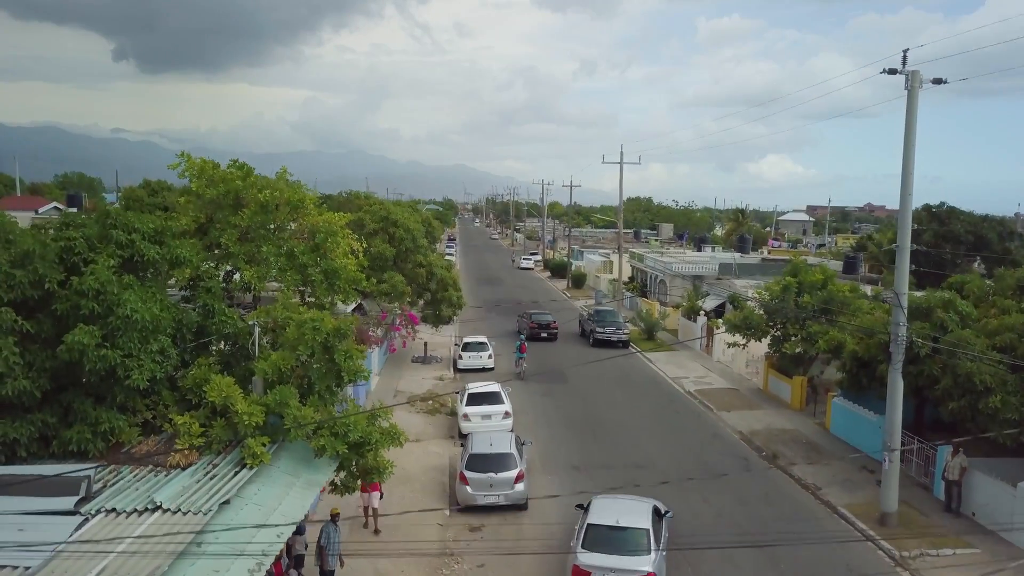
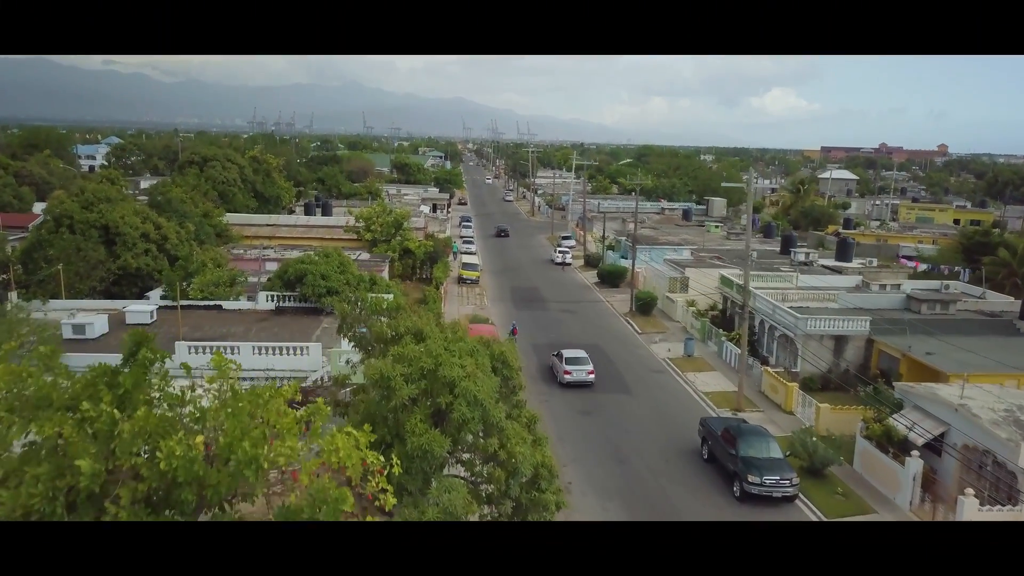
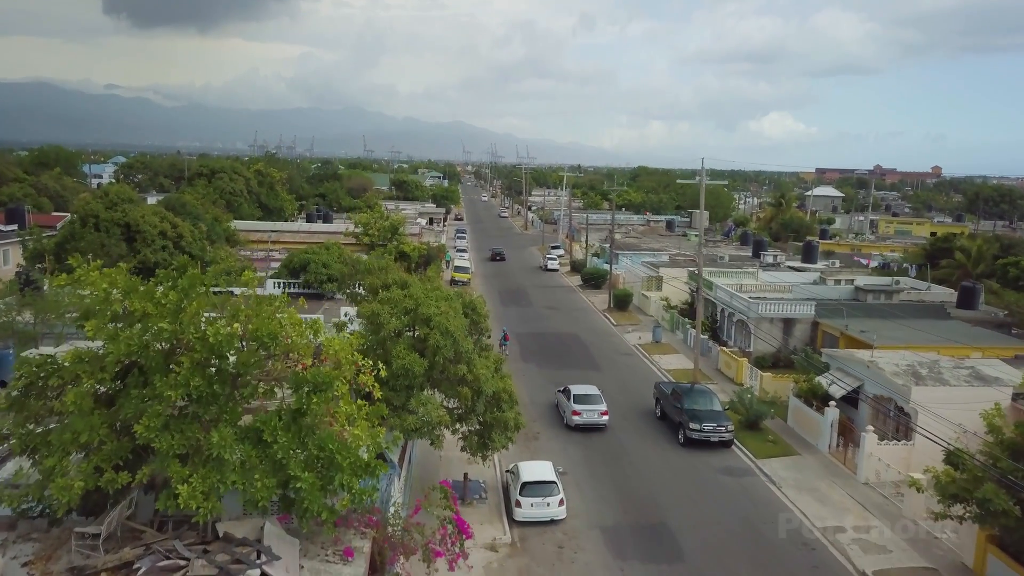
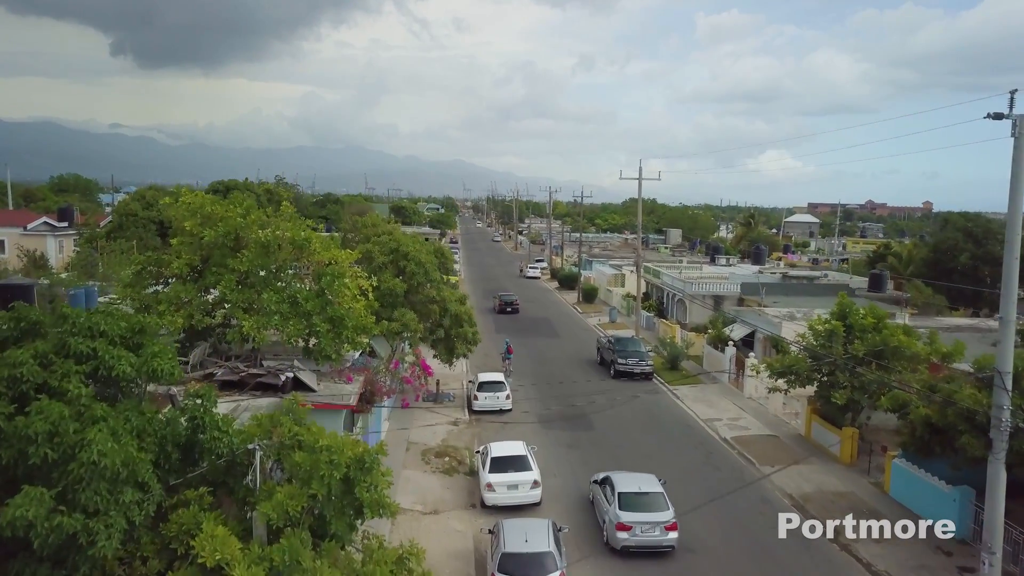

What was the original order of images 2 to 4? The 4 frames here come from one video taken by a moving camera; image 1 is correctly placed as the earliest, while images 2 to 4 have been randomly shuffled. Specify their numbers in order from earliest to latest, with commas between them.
4, 3, 2
